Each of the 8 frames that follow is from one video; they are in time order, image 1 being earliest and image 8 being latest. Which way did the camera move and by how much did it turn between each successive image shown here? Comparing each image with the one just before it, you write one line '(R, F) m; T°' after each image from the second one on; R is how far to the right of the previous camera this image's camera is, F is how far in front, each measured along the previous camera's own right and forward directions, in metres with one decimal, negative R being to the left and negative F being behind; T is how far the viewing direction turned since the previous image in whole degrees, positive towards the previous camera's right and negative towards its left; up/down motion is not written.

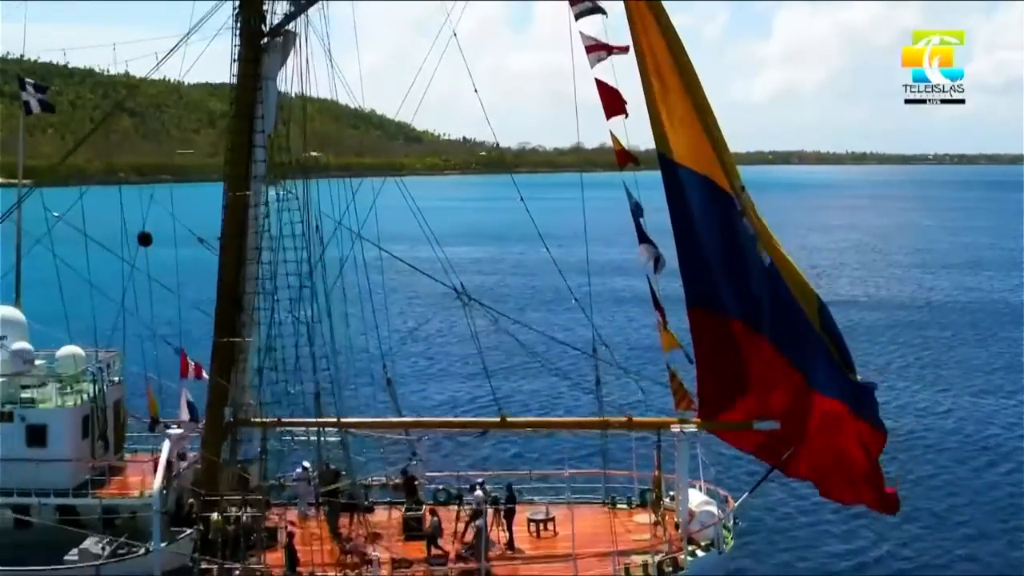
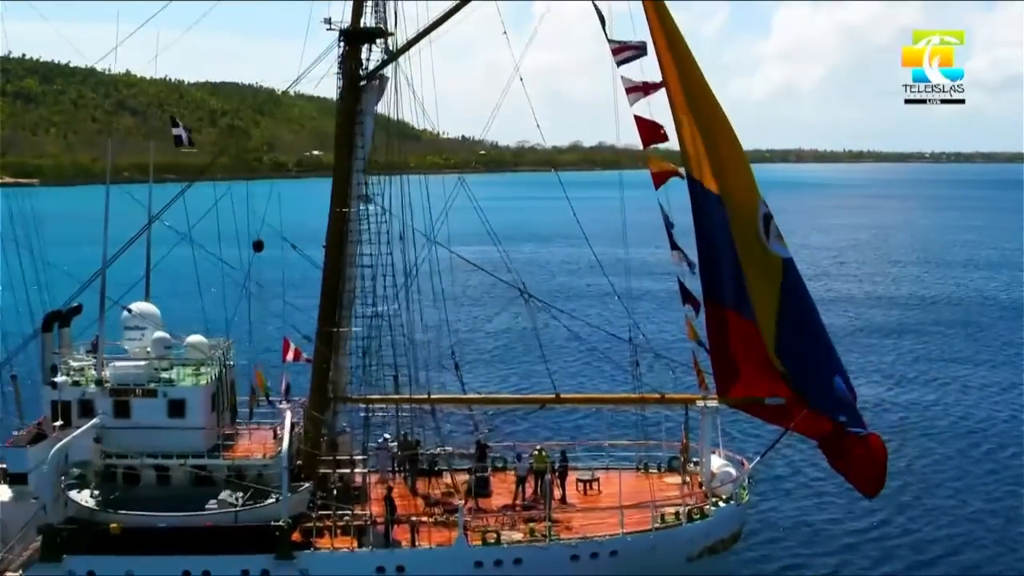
(-0.6, -2.5) m; 0°
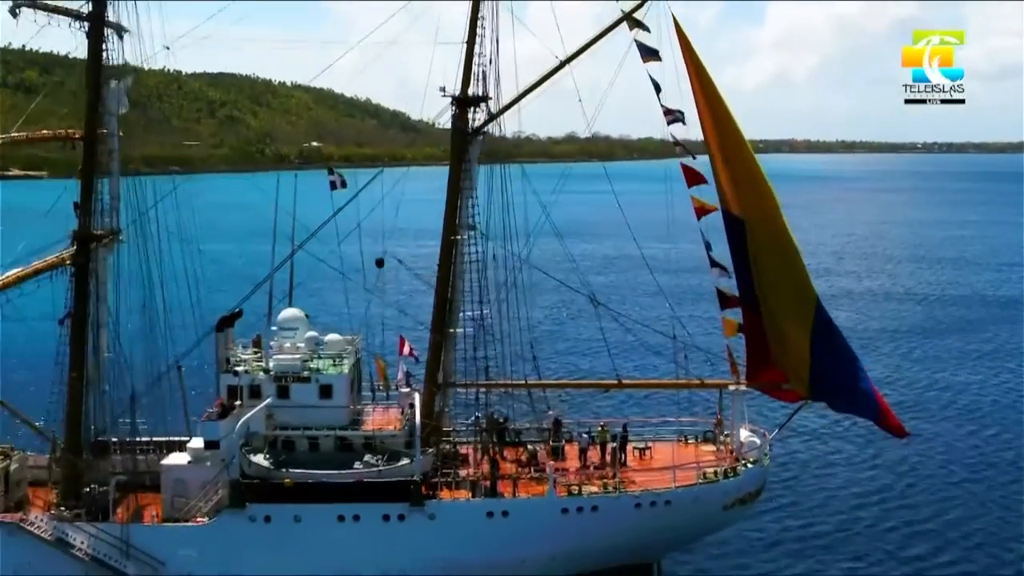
(-1.1, -3.9) m; 0°
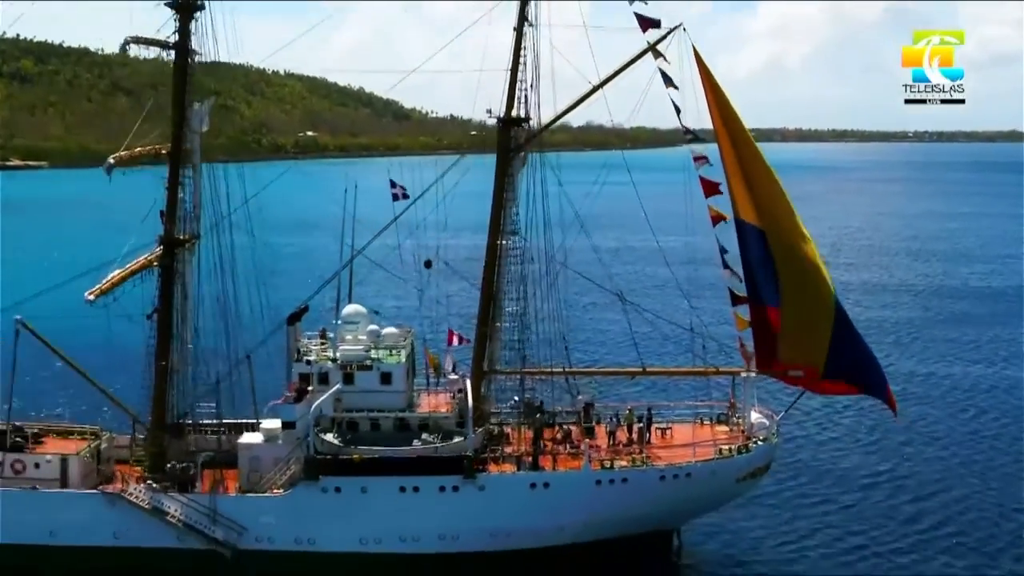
(-0.7, -2.3) m; 0°
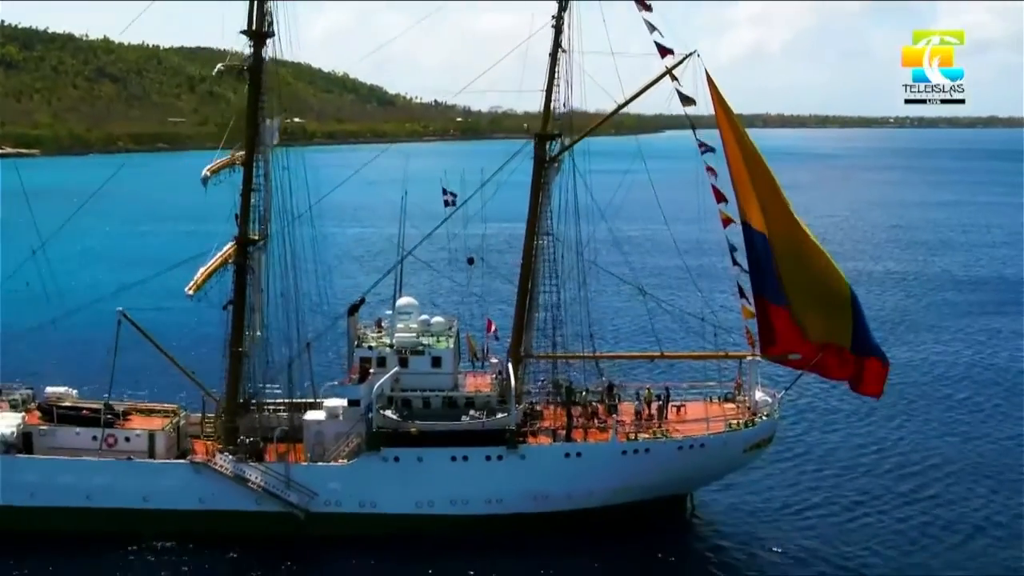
(-0.9, -2.8) m; +1°
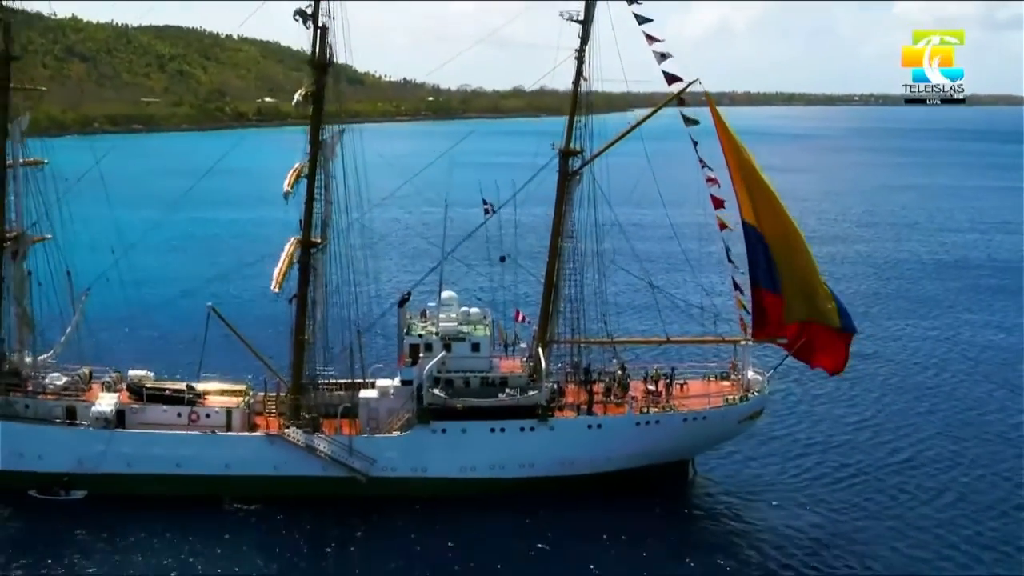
(-1.2, -3.7) m; +1°
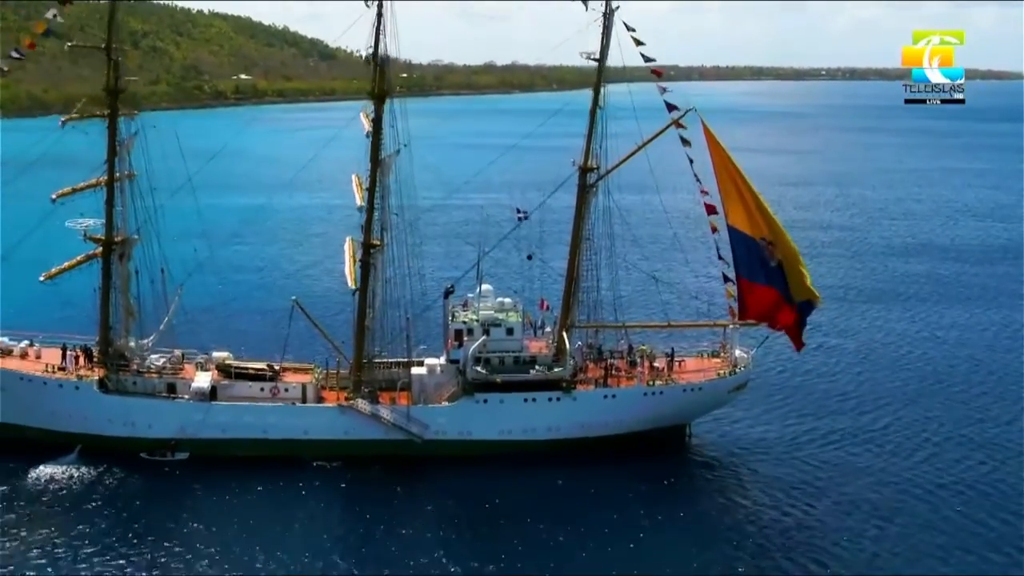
(-1.4, -5.3) m; +1°
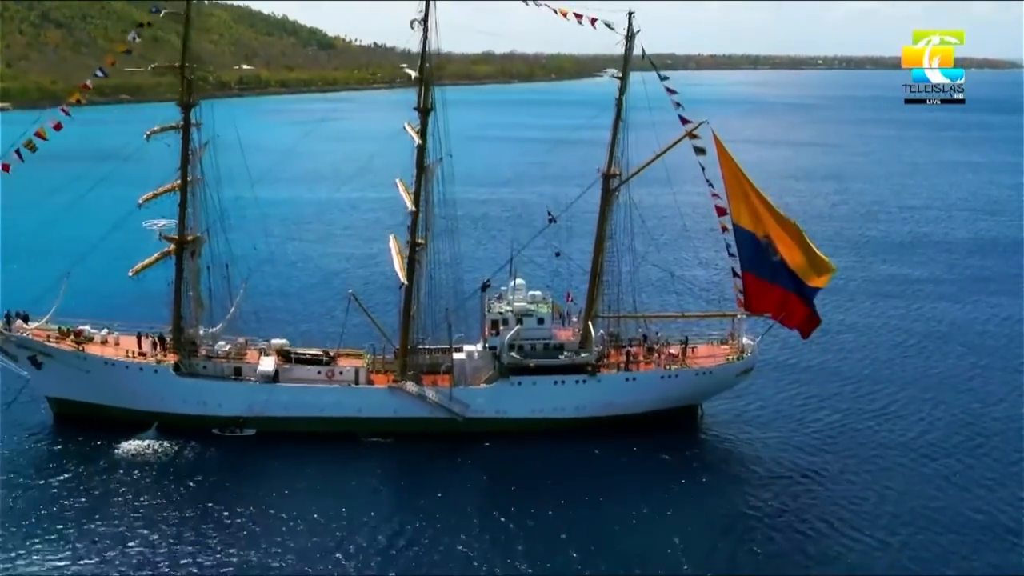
(-0.9, -3.7) m; 0°
